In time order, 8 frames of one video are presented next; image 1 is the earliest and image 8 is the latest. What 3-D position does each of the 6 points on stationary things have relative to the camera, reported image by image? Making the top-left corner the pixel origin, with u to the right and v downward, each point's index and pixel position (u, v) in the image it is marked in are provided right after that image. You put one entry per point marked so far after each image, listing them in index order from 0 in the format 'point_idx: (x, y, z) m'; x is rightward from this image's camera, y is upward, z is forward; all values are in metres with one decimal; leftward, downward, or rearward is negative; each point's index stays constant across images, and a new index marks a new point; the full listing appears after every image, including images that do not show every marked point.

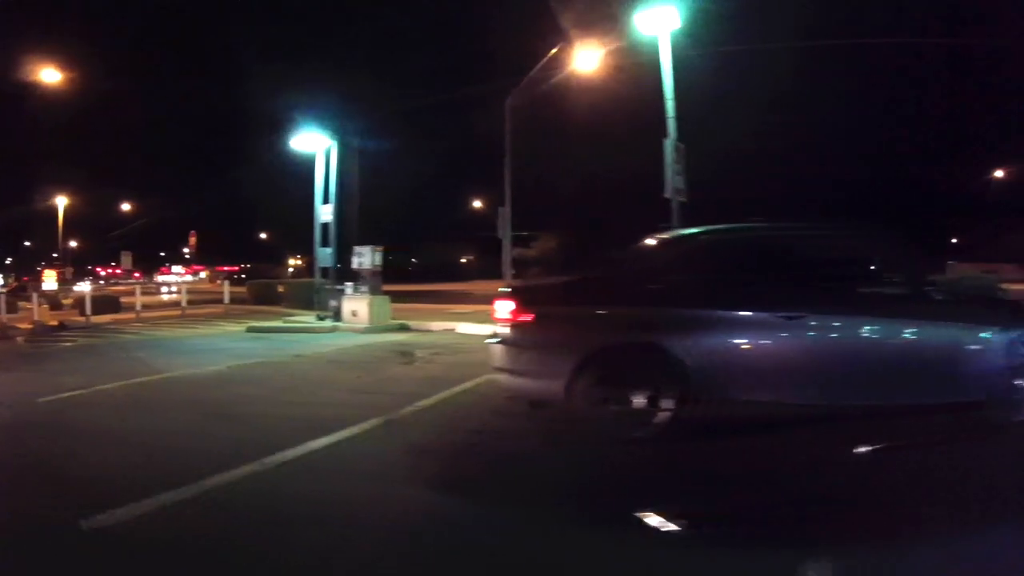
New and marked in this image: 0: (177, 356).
0: (-6.4, -1.3, +16.2) m
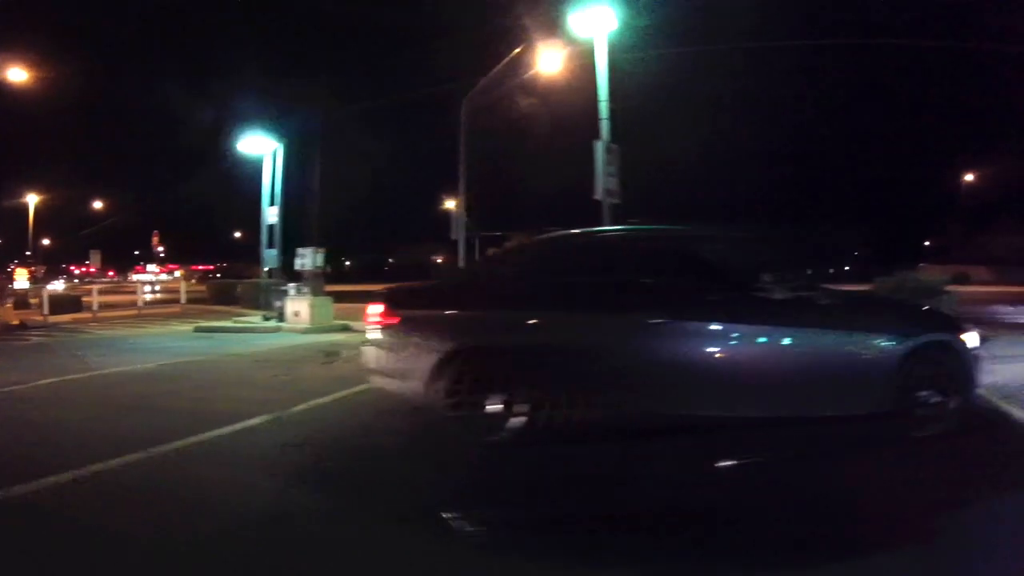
0: (-7.5, -1.3, +16.1) m
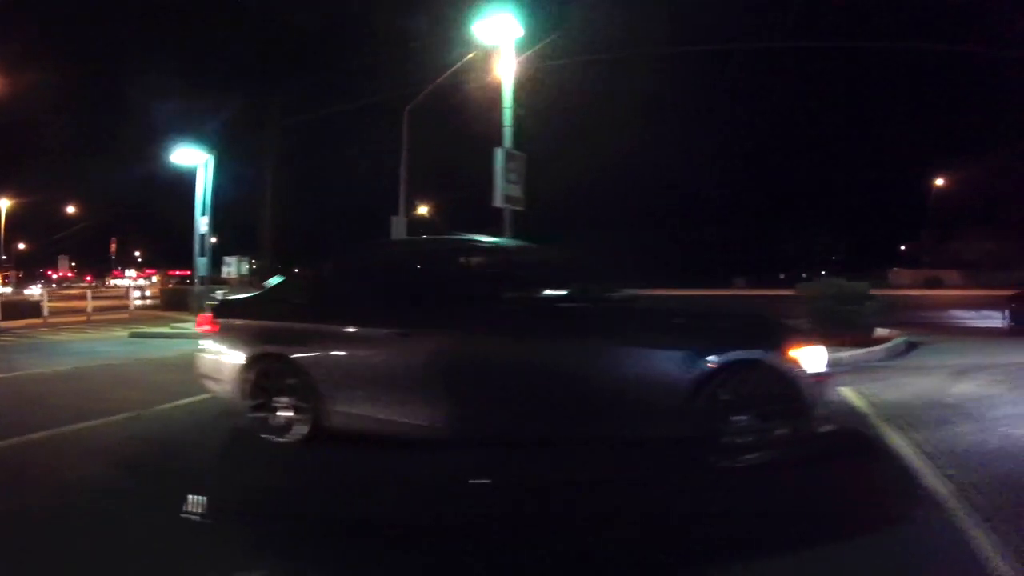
0: (-8.8, -1.4, +16.1) m
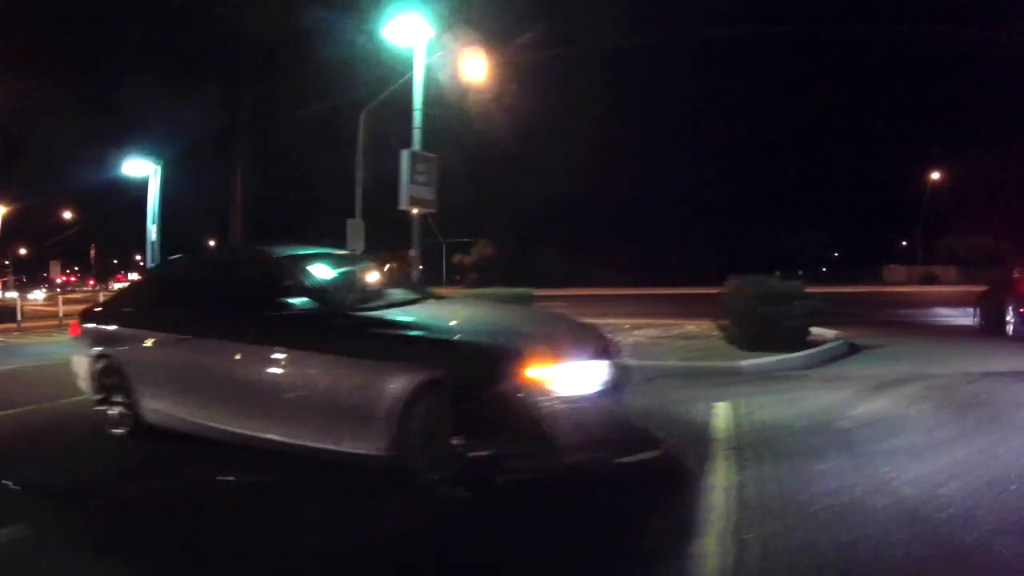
0: (-9.9, -1.5, +16.3) m
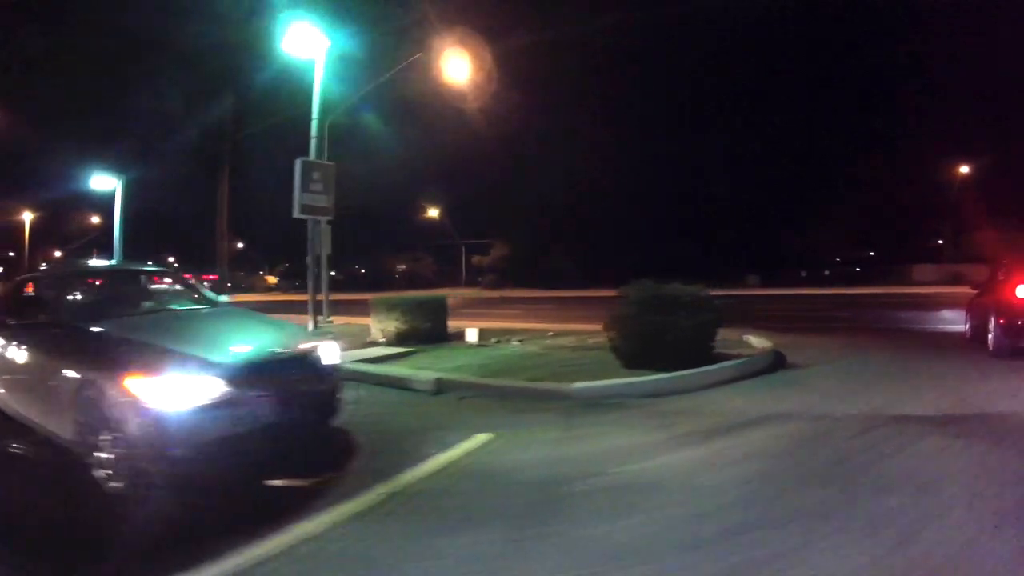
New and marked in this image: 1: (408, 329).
0: (-11.0, -1.7, +17.3) m
1: (-1.8, -0.6, +14.2) m
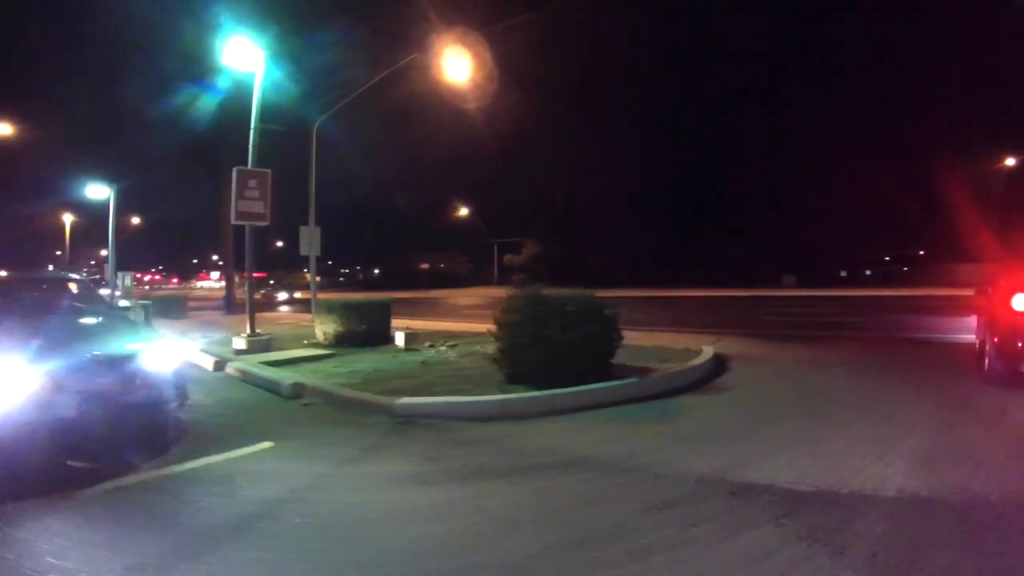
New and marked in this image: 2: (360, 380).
0: (-11.6, -1.7, +18.6) m
1: (-2.8, -0.7, +14.2) m
2: (-2.0, -1.1, +10.8) m
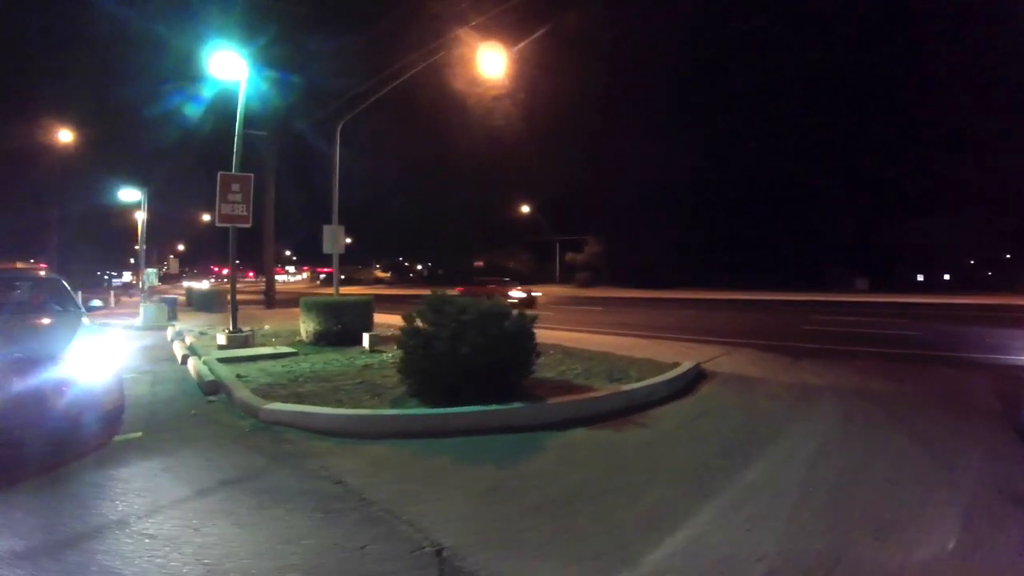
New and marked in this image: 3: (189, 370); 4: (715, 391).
0: (-11.3, -1.5, +20.2) m
1: (-3.3, -0.7, +14.5) m
2: (-3.0, -1.2, +10.9) m
3: (-4.9, -1.2, +12.6) m
4: (+3.1, -1.5, +12.7) m
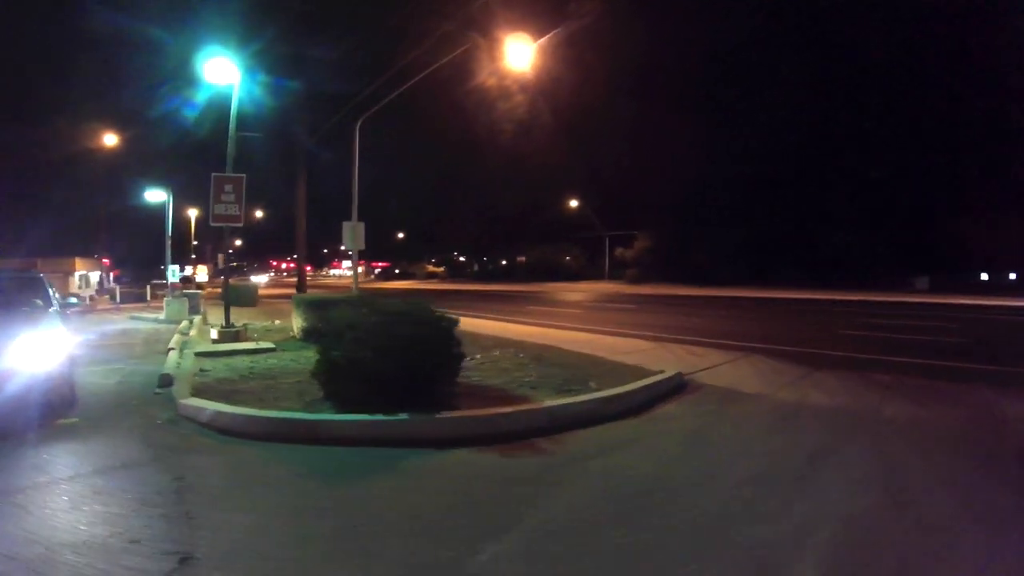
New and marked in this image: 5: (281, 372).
0: (-10.8, -1.3, +21.4) m
1: (-3.6, -0.7, +14.7) m
2: (-3.7, -1.2, +11.2) m
3: (-5.4, -1.2, +13.1) m
4: (+2.5, -1.5, +12.2) m
5: (-3.1, -1.2, +11.4) m
